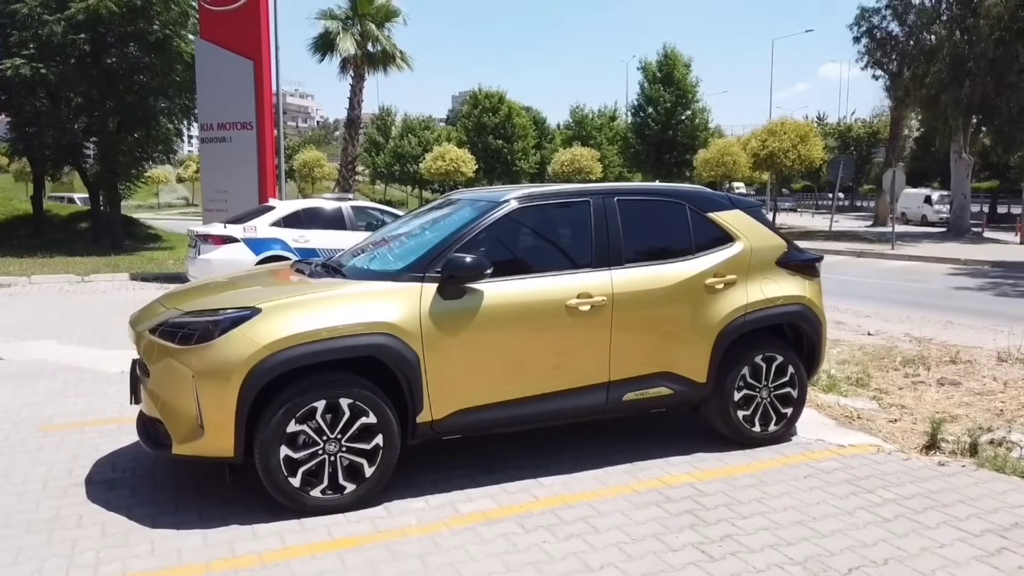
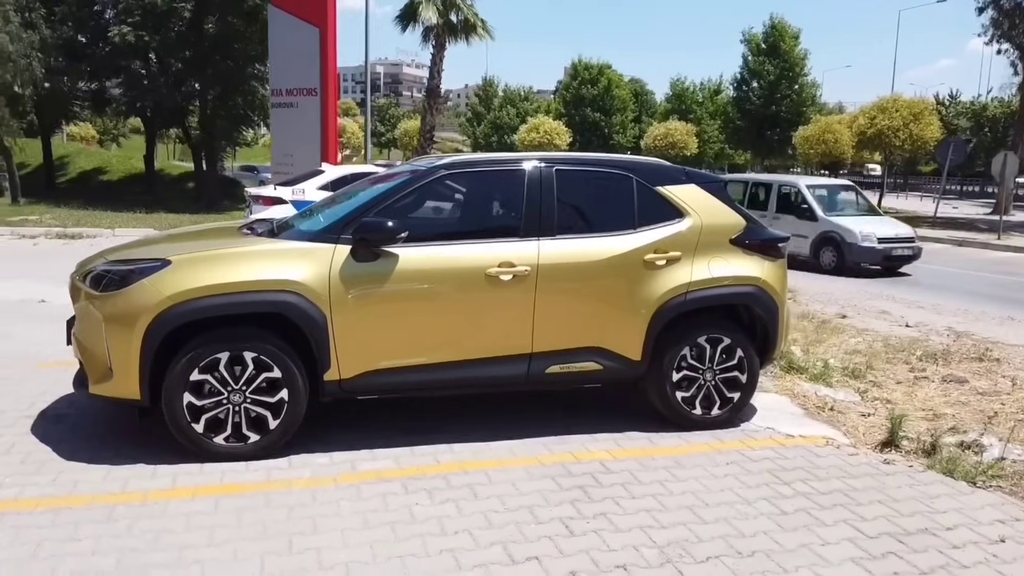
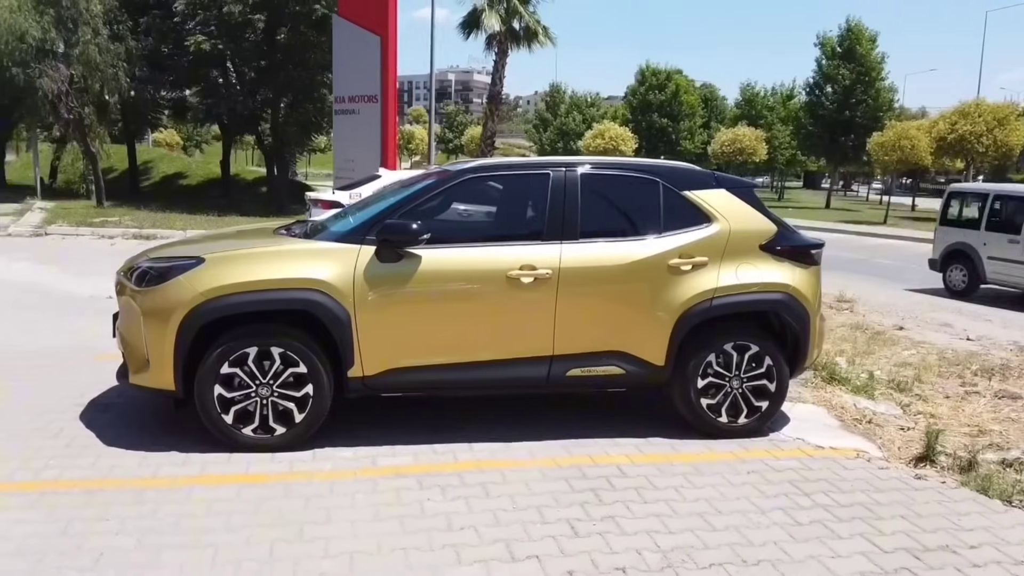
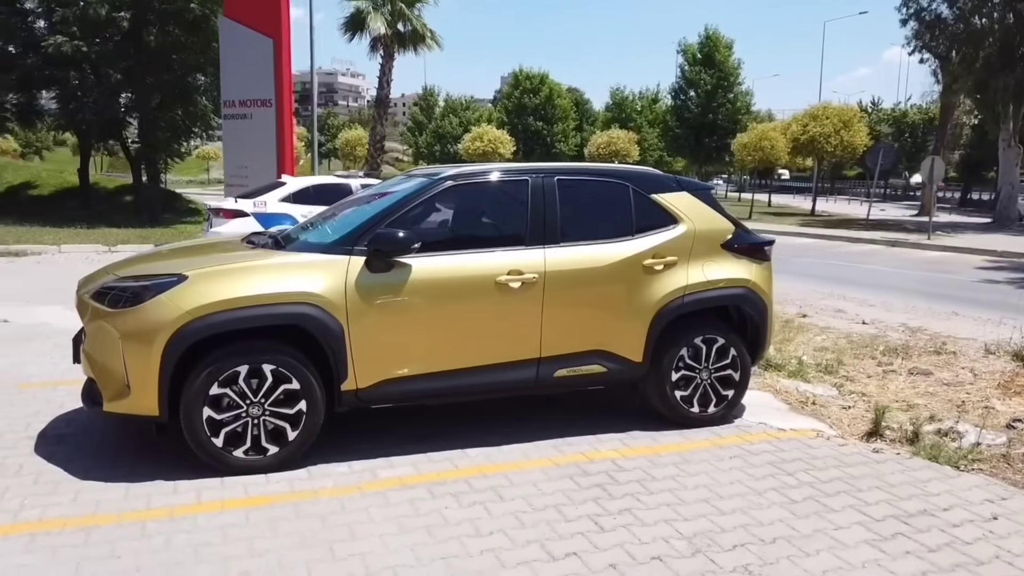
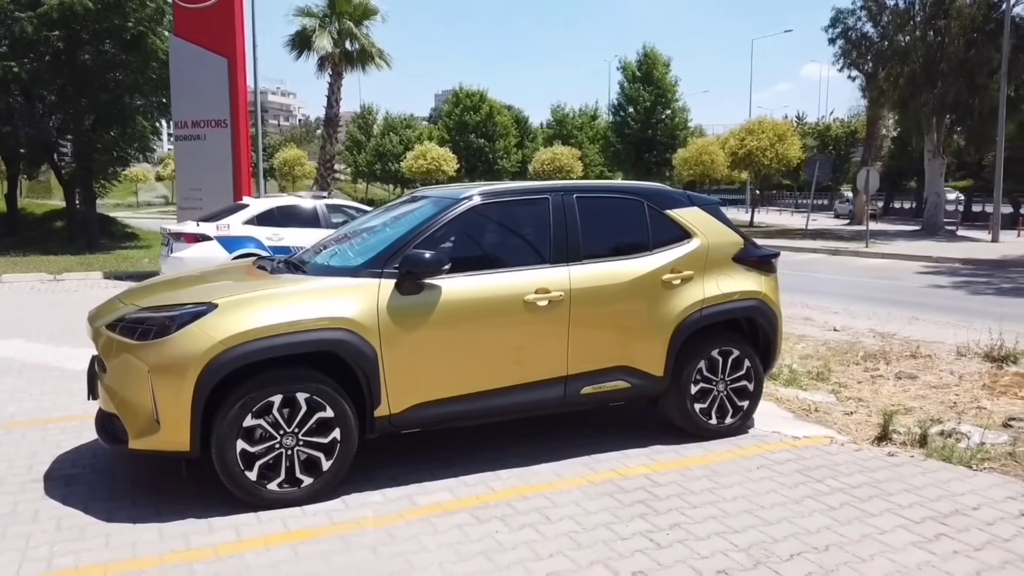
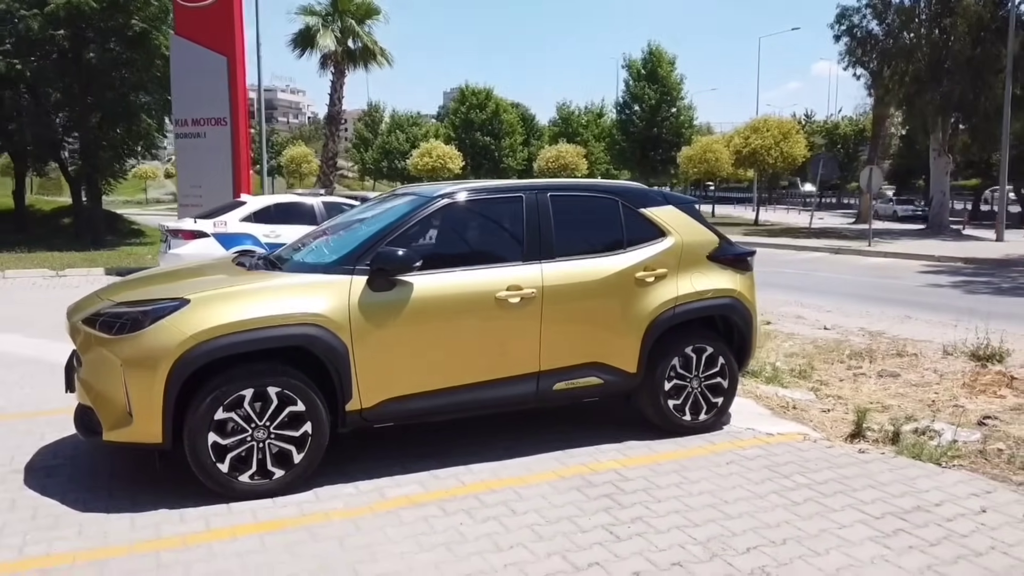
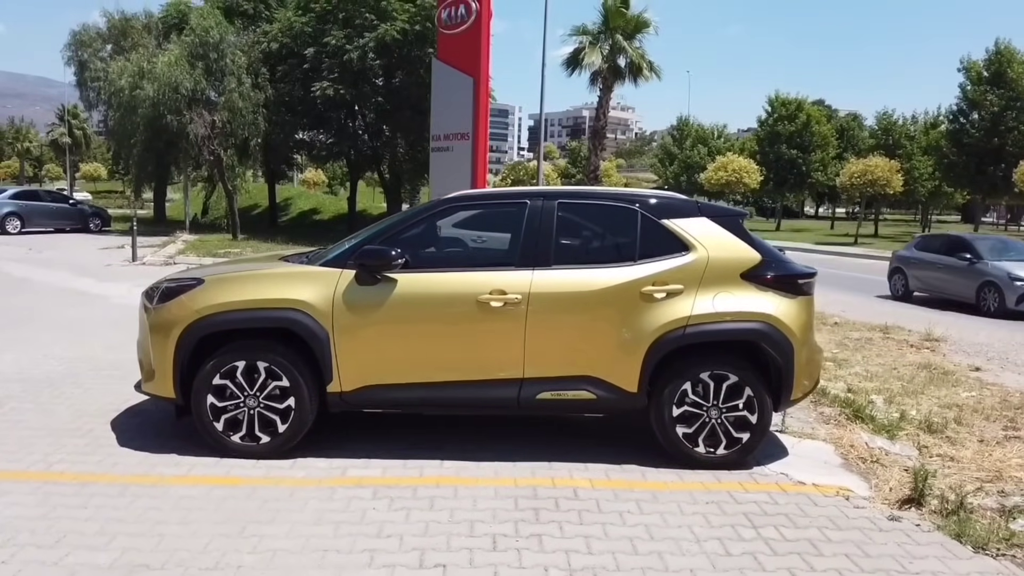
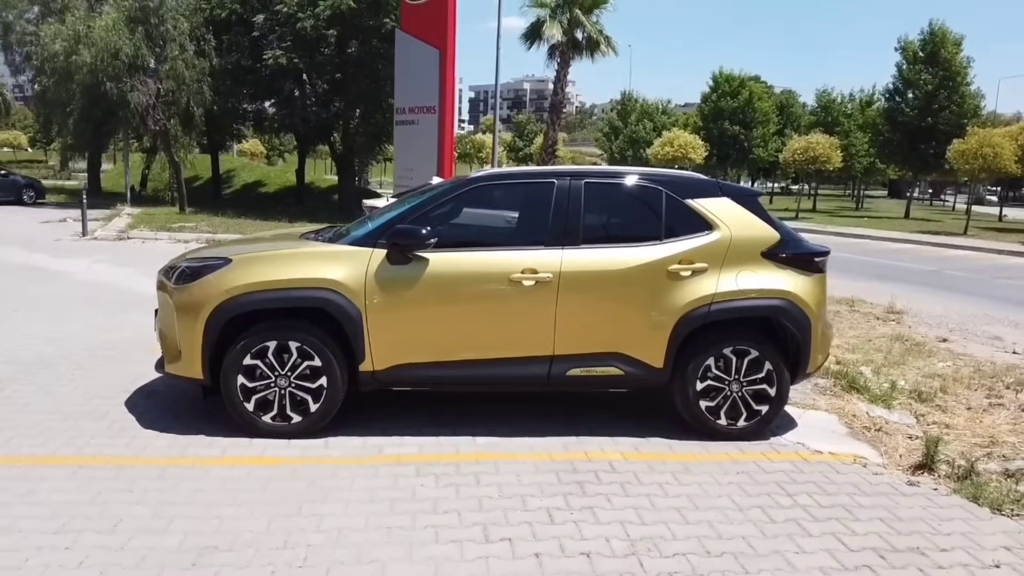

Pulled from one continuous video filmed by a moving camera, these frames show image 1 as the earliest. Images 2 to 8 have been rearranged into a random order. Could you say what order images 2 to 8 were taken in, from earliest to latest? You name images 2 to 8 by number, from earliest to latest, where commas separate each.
5, 6, 4, 2, 3, 8, 7
